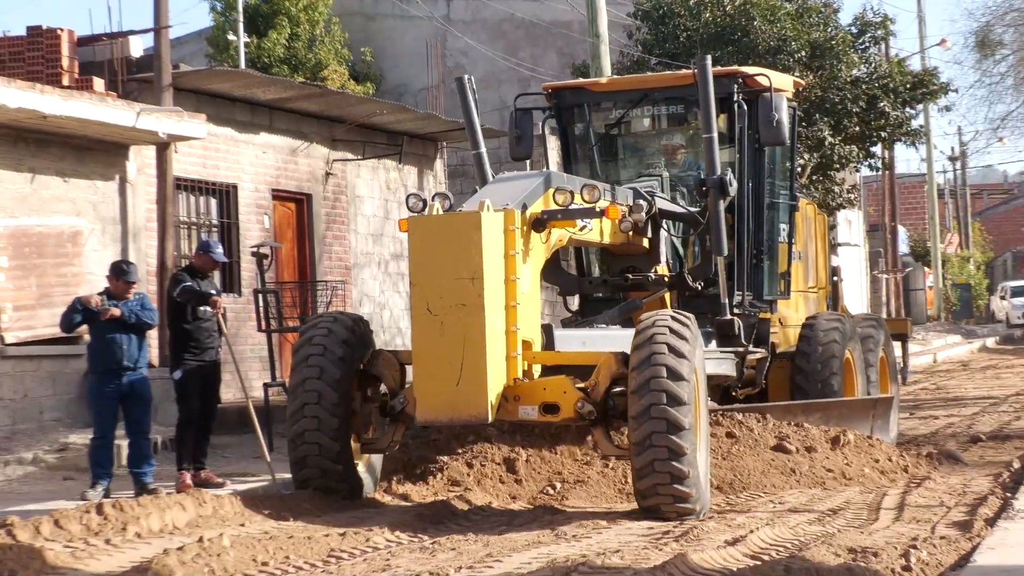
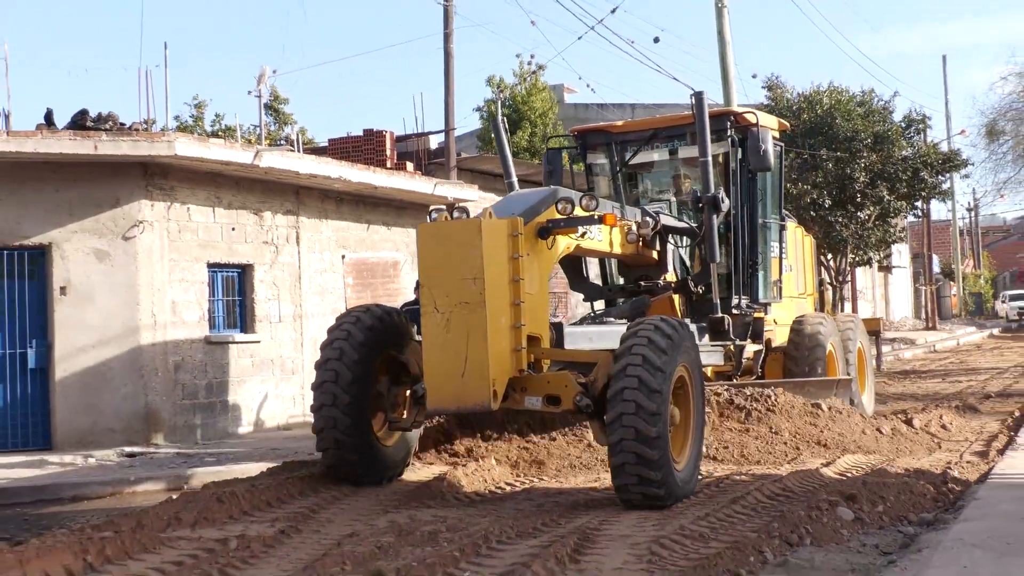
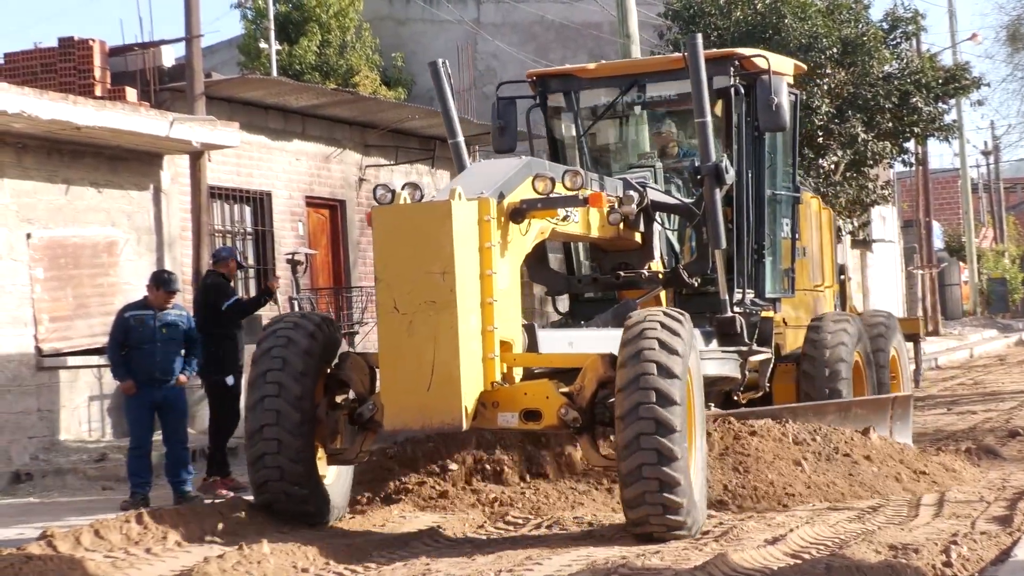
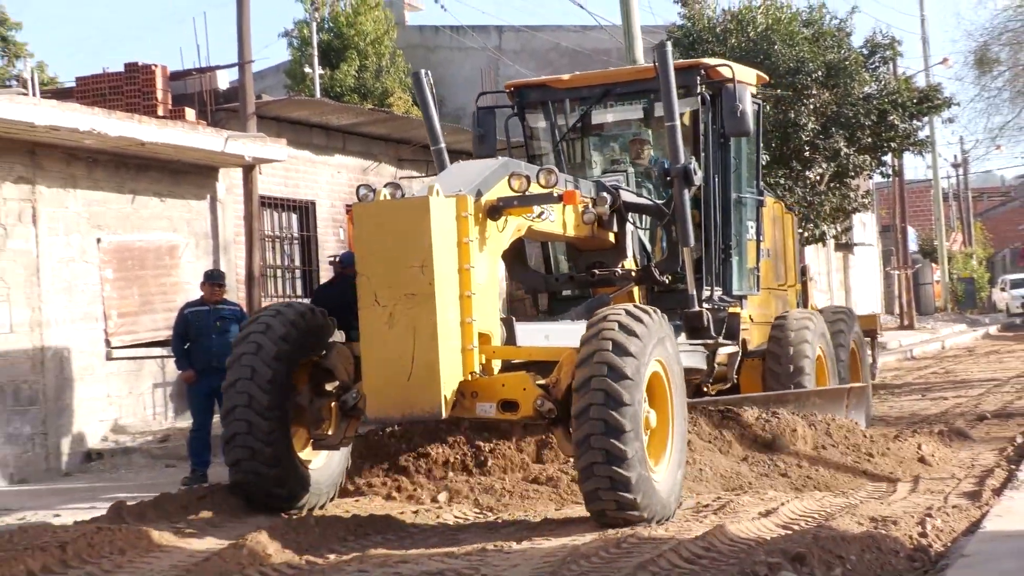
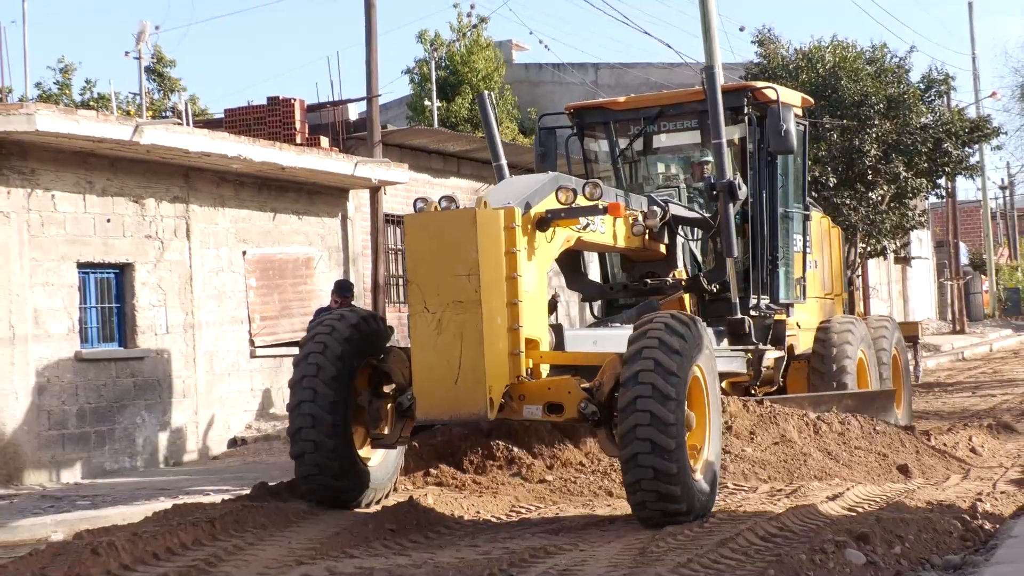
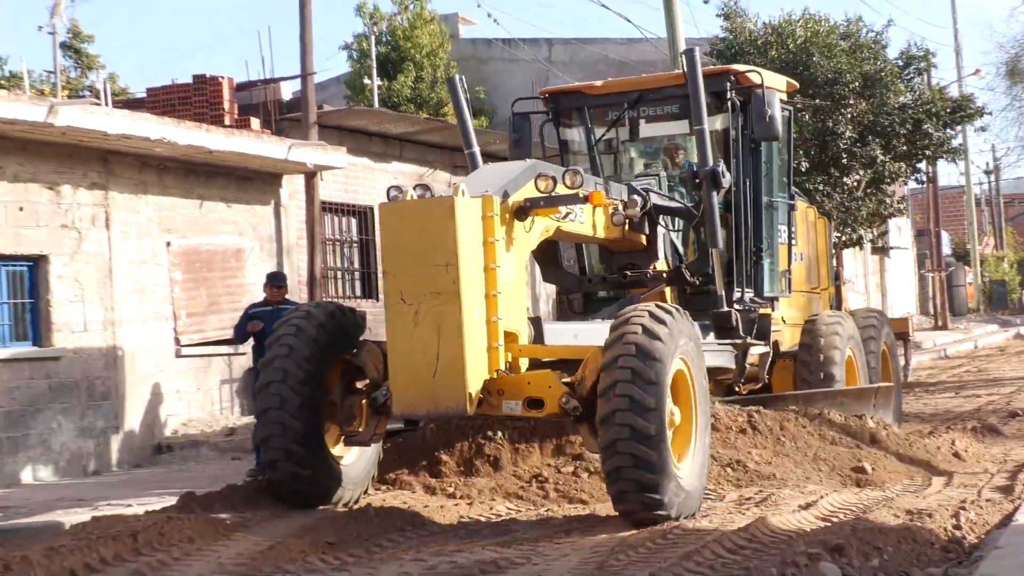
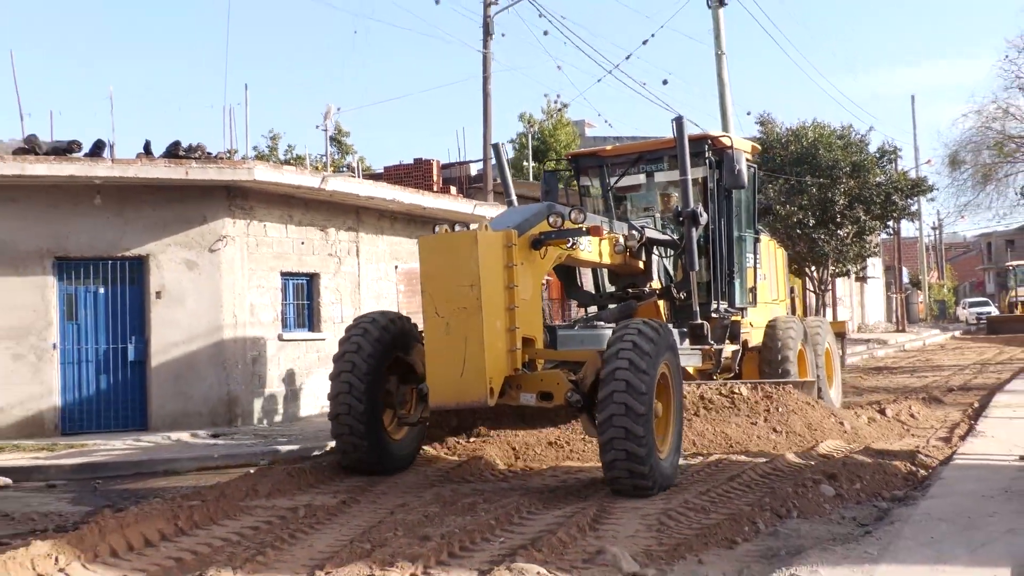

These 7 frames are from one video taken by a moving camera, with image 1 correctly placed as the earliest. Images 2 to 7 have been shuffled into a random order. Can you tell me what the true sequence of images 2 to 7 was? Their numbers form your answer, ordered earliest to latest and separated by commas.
3, 4, 6, 5, 2, 7
